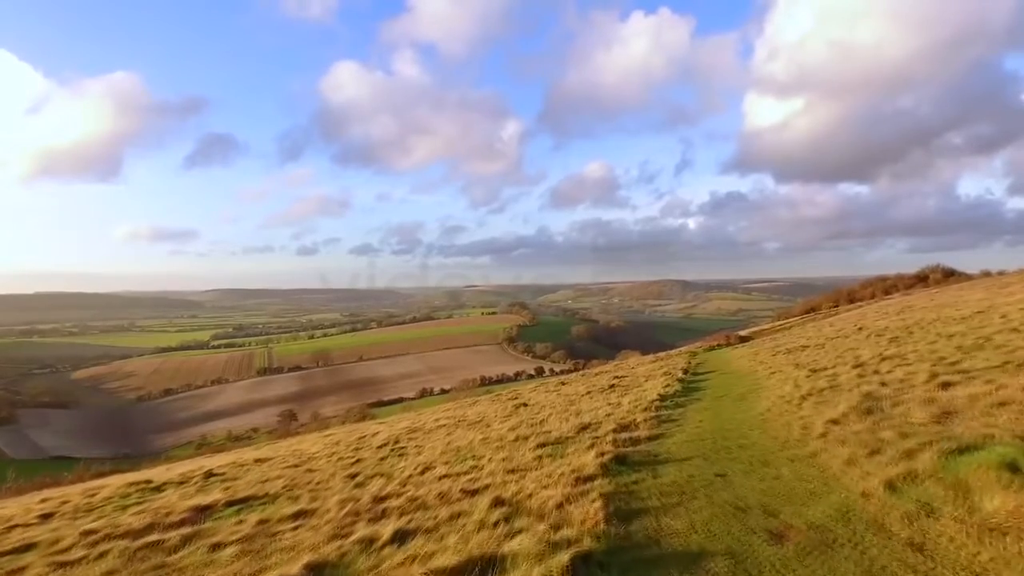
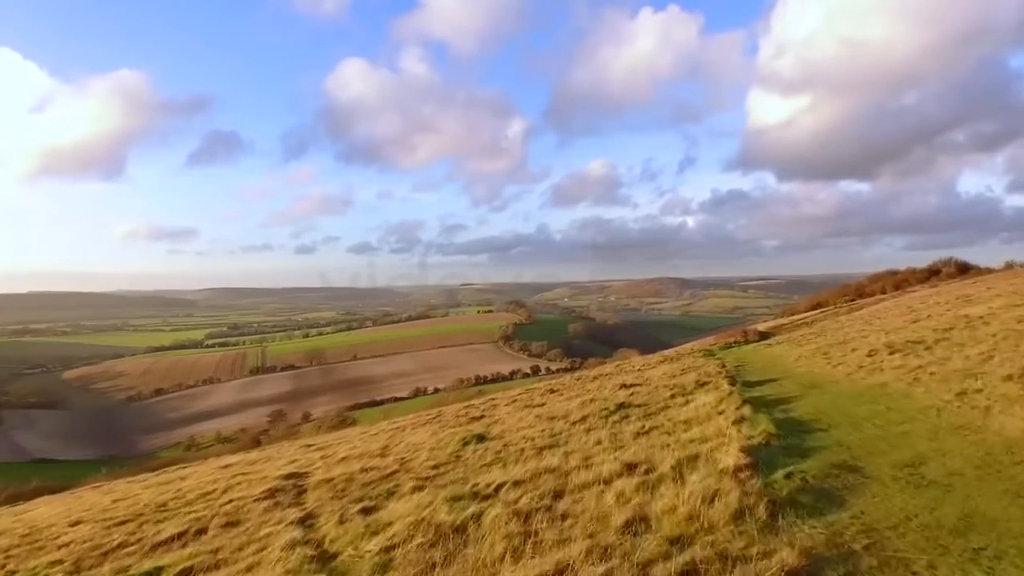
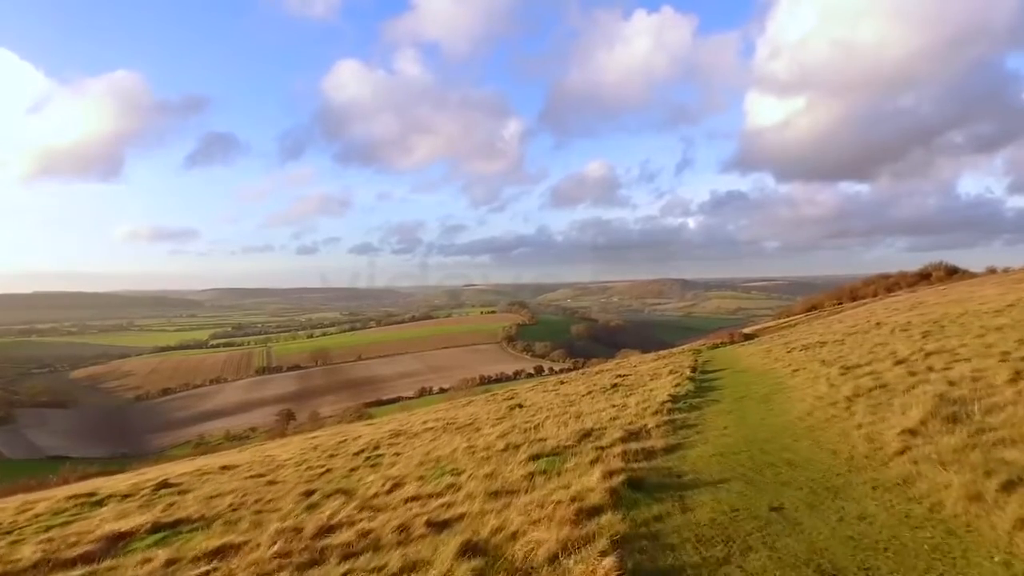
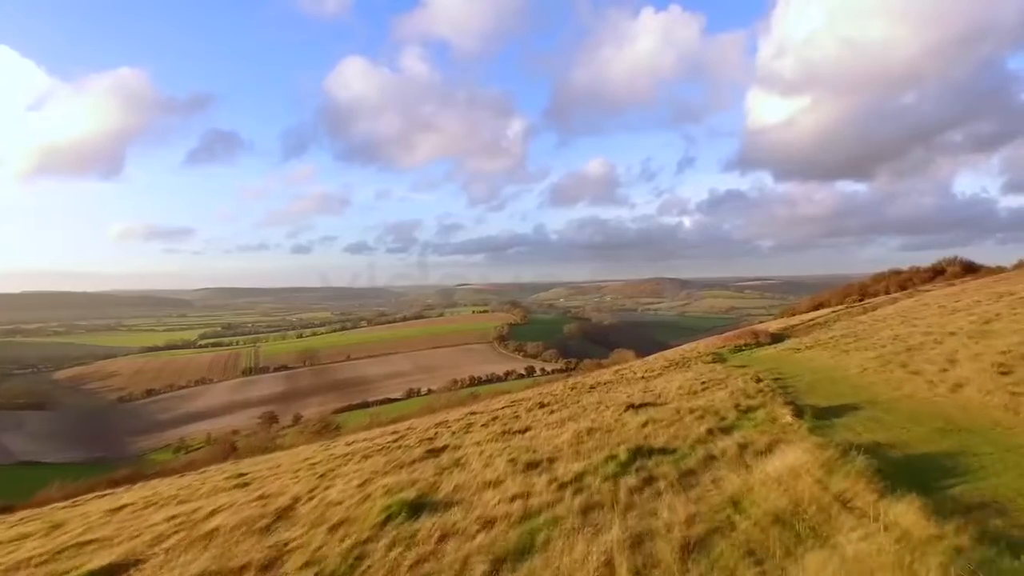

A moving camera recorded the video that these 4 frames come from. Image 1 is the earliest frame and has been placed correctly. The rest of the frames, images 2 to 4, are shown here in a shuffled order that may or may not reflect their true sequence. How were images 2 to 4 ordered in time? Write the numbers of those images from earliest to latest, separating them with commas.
3, 2, 4
